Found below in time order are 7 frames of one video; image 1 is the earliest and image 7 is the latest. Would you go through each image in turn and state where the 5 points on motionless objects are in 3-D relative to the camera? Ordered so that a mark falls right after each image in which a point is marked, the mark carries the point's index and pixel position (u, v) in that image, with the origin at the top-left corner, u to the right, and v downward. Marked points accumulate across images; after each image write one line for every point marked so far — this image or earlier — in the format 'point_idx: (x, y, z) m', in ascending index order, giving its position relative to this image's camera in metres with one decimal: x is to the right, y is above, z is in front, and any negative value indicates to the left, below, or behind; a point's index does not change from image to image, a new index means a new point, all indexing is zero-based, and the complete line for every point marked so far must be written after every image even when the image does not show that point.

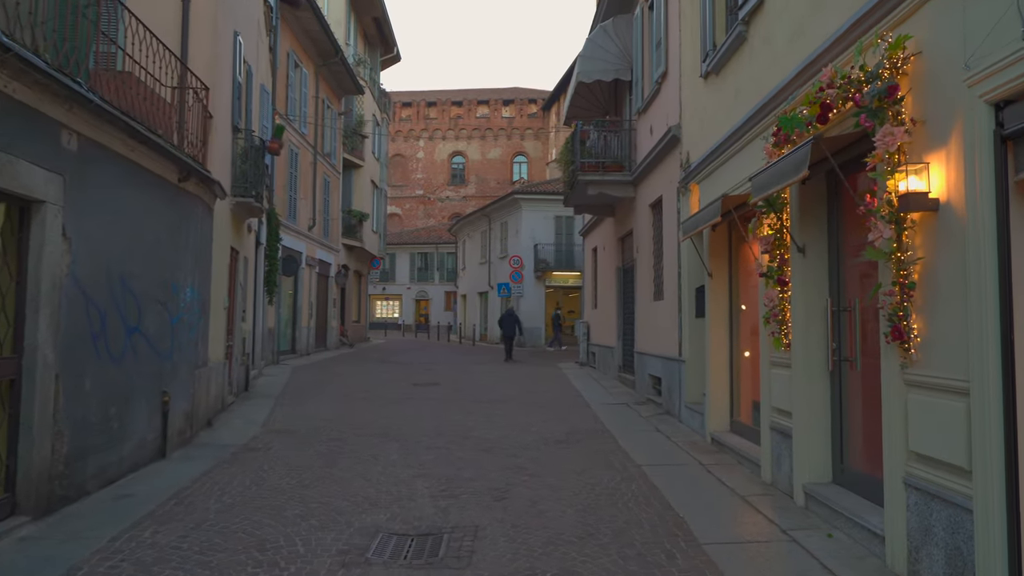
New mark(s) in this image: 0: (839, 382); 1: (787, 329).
0: (+2.8, -0.8, +6.0) m
1: (+2.5, -0.4, +6.4) m
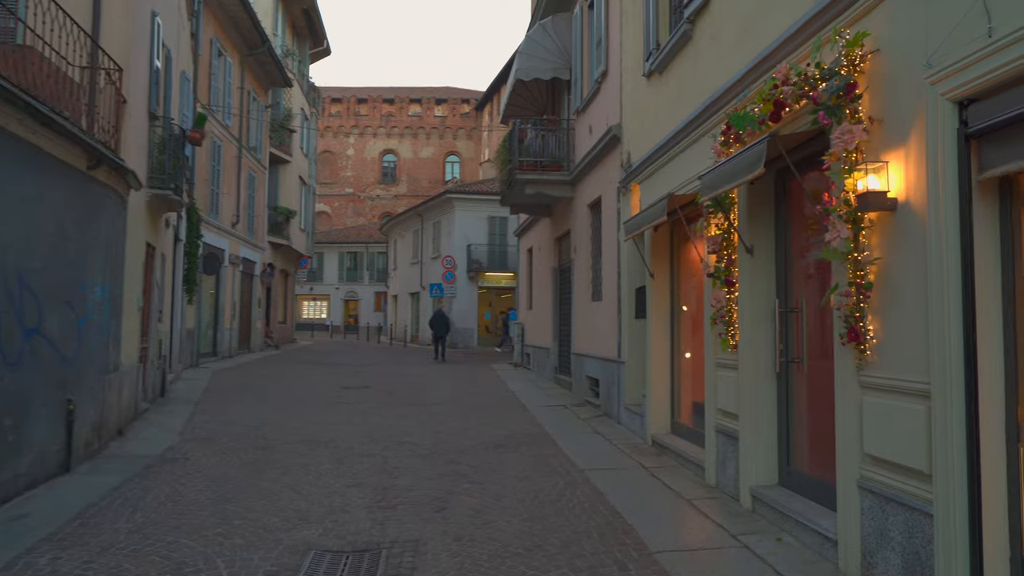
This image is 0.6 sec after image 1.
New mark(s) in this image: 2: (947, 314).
0: (+2.3, -0.8, +5.9) m
1: (+2.0, -0.4, +6.3) m
2: (+2.3, -0.1, +3.6) m
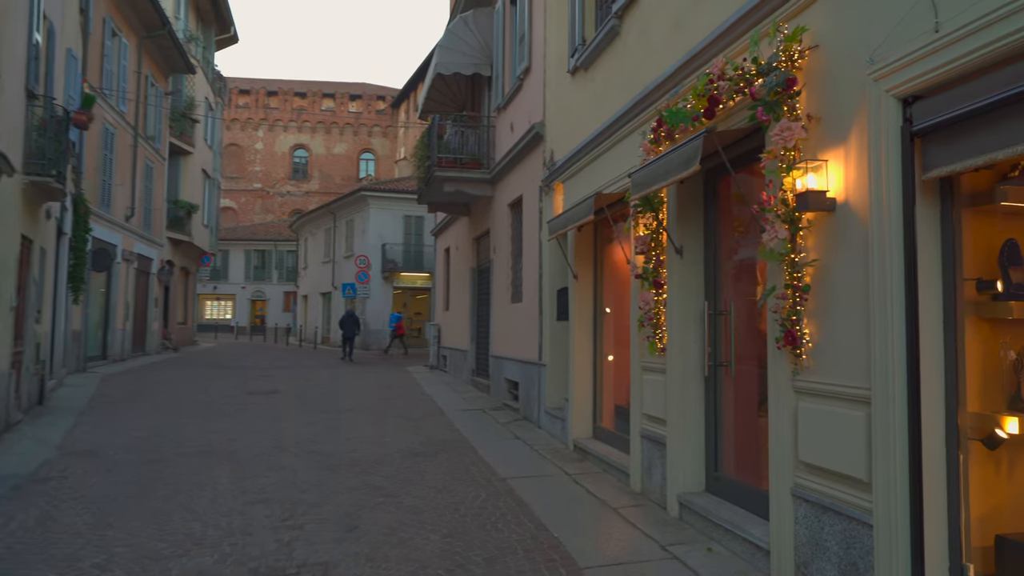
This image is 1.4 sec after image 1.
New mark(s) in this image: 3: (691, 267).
0: (+1.7, -0.8, +5.8) m
1: (+1.3, -0.4, +6.2) m
2: (+1.9, -0.2, +3.5) m
3: (+1.5, +0.2, +6.0) m
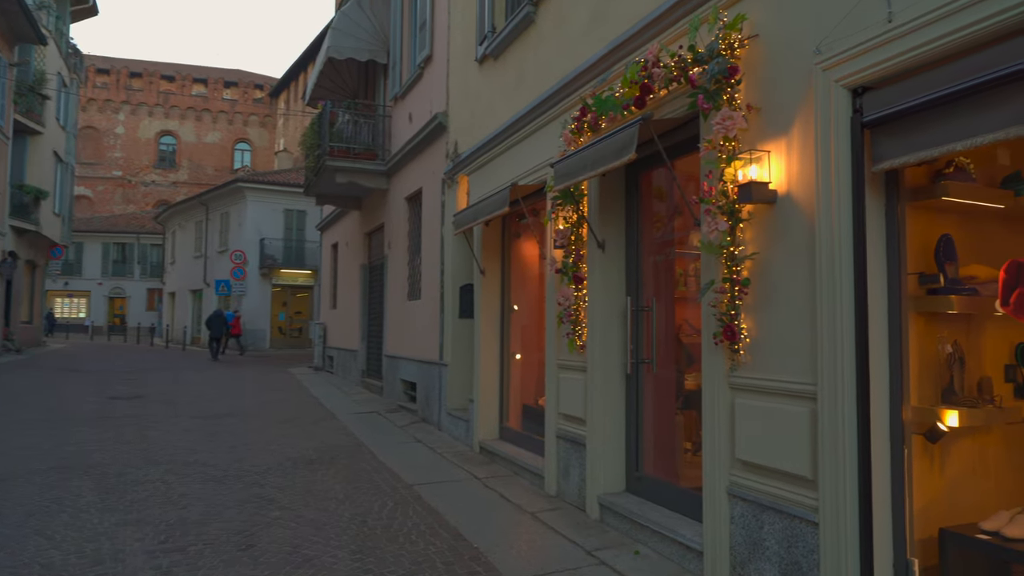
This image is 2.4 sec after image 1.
0: (+1.0, -0.8, +5.7) m
1: (+0.6, -0.4, +6.0) m
2: (+1.6, -0.1, +3.5) m
3: (+0.8, +0.2, +5.8) m
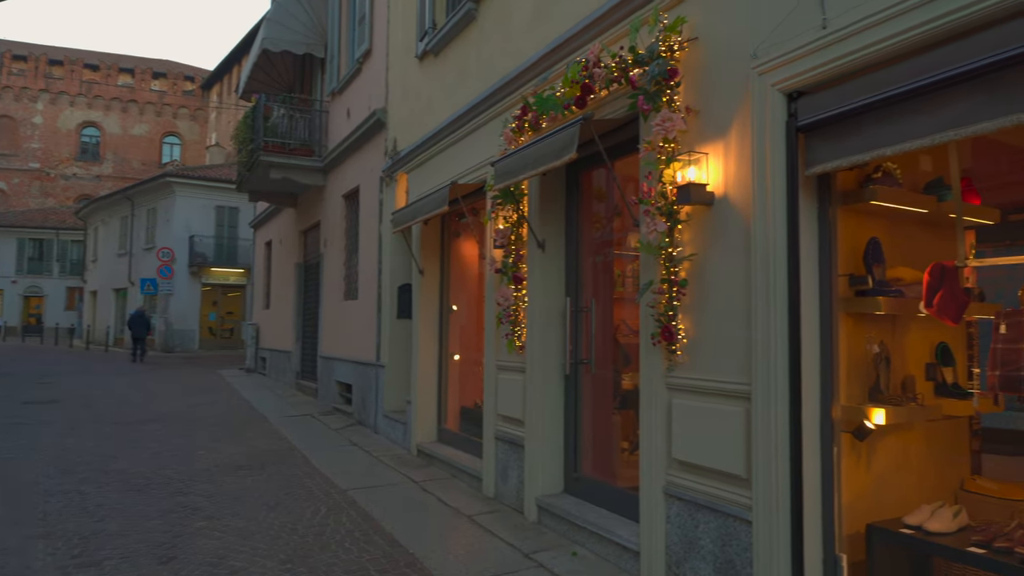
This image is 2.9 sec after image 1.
0: (+0.5, -0.8, +5.7) m
1: (+0.1, -0.4, +6.0) m
2: (+1.3, -0.1, +3.5) m
3: (+0.3, +0.2, +5.8) m
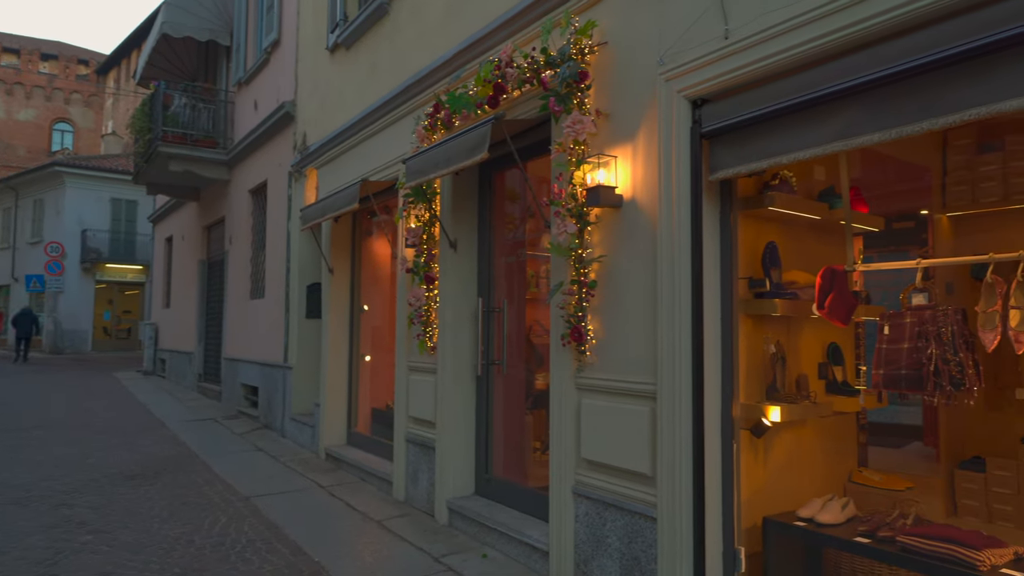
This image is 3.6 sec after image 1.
0: (-0.2, -0.8, +5.6) m
1: (-0.7, -0.4, +5.9) m
2: (+0.9, -0.1, +3.6) m
3: (-0.4, +0.2, +5.7) m
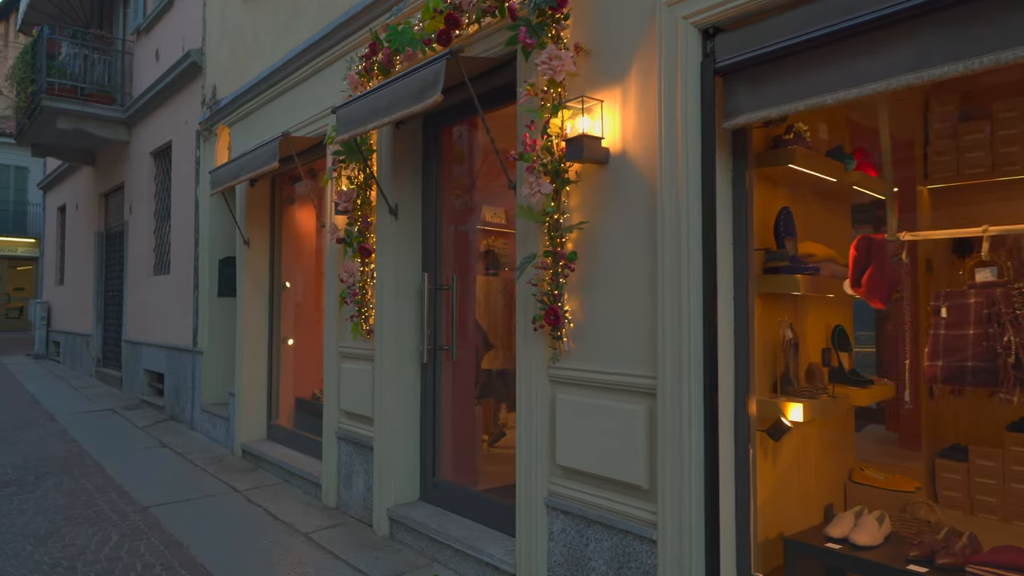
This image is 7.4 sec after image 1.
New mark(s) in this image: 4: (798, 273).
0: (-0.6, -0.6, +4.9) m
1: (-1.0, -0.2, +5.1) m
2: (+0.7, 0.0, +2.9) m
3: (-0.7, +0.4, +4.9) m
4: (+1.2, +0.1, +3.1) m
